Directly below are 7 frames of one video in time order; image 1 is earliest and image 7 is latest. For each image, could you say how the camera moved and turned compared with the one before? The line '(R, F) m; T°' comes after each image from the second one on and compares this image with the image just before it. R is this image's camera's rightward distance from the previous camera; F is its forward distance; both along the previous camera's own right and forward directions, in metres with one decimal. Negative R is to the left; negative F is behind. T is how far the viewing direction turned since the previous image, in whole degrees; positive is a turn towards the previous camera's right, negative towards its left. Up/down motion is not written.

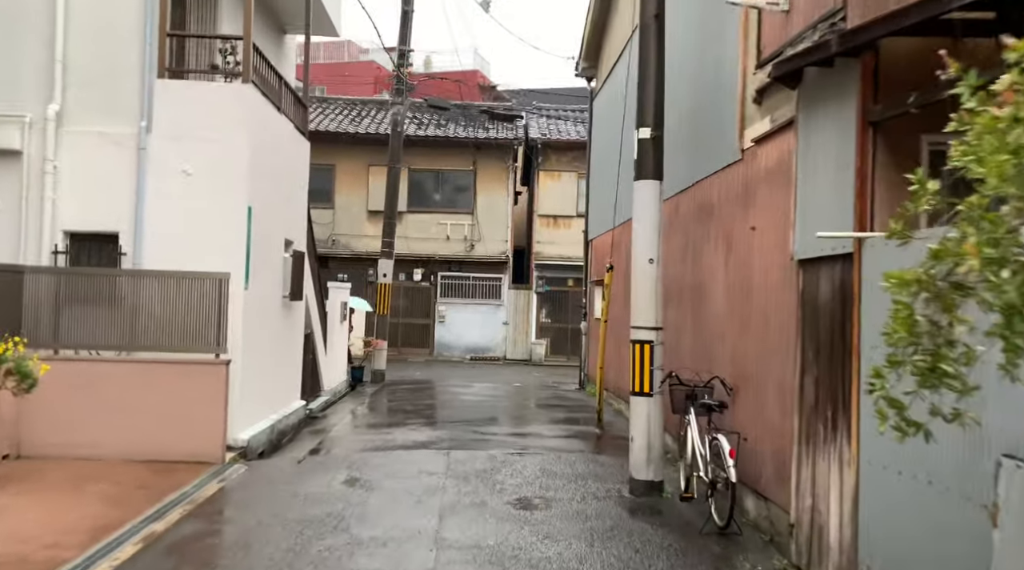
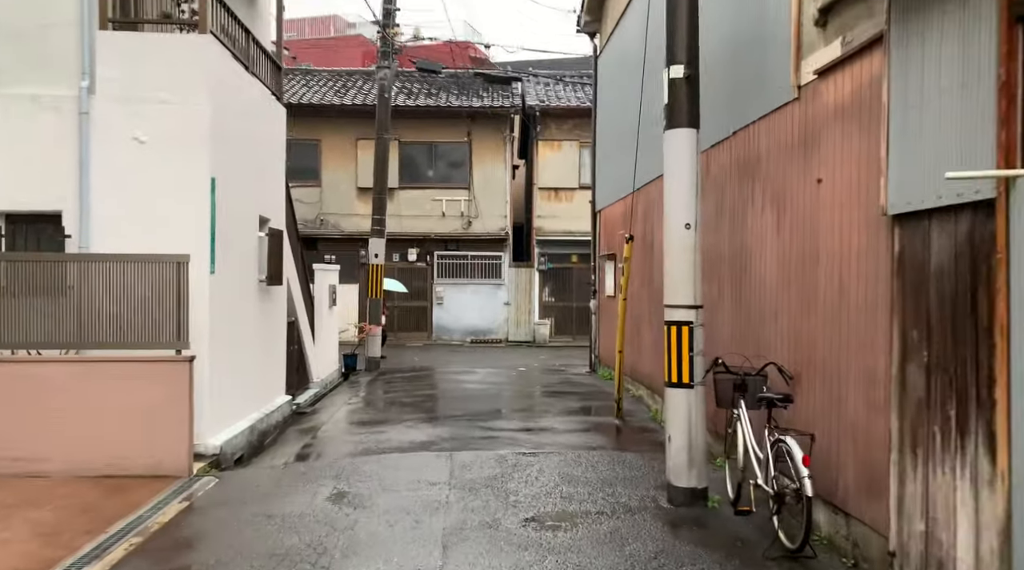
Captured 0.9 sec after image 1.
(-0.1, +1.2) m; 0°
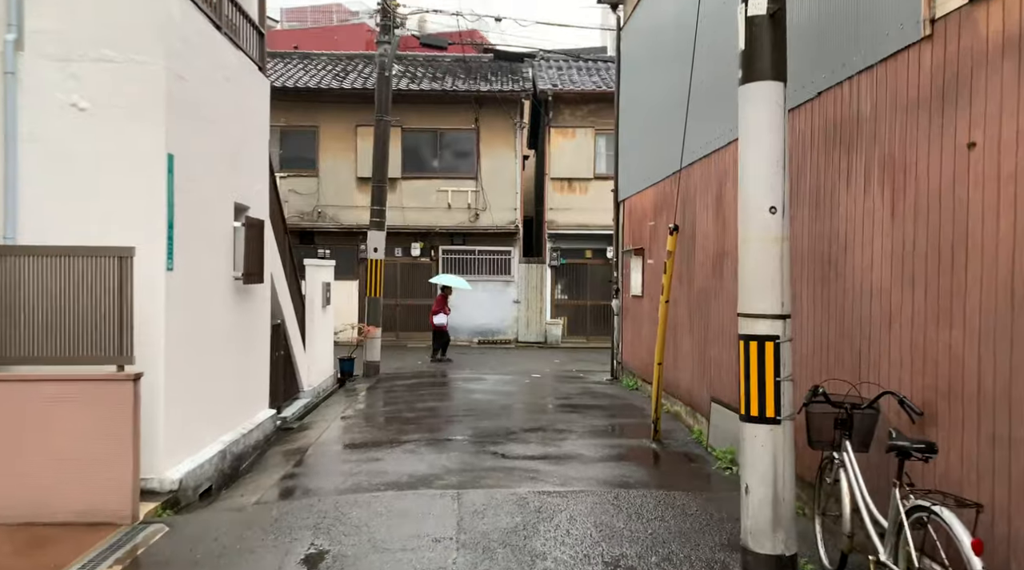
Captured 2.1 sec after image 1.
(-0.1, +1.5) m; 0°
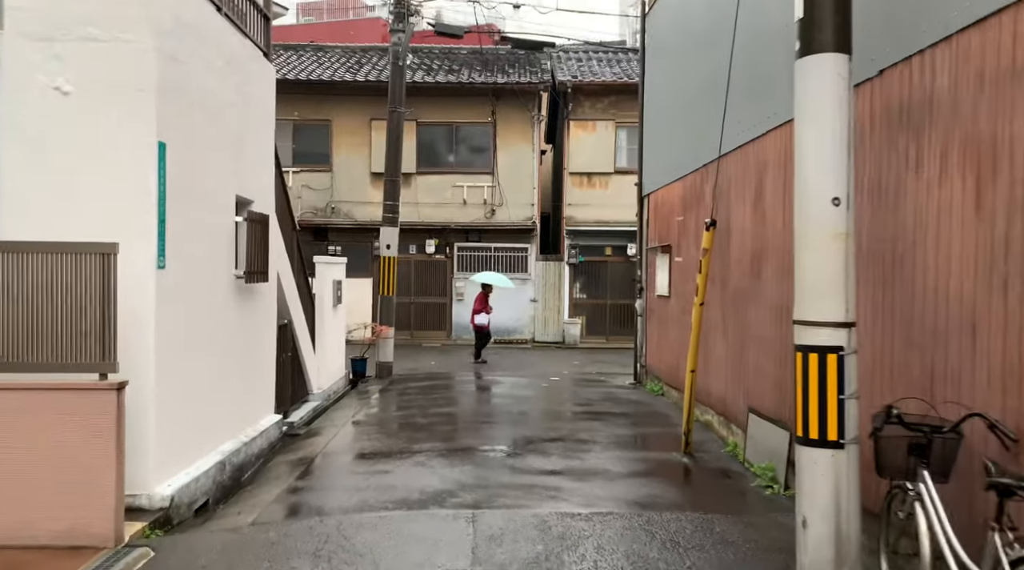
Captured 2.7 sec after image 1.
(0.0, +0.6) m; -1°
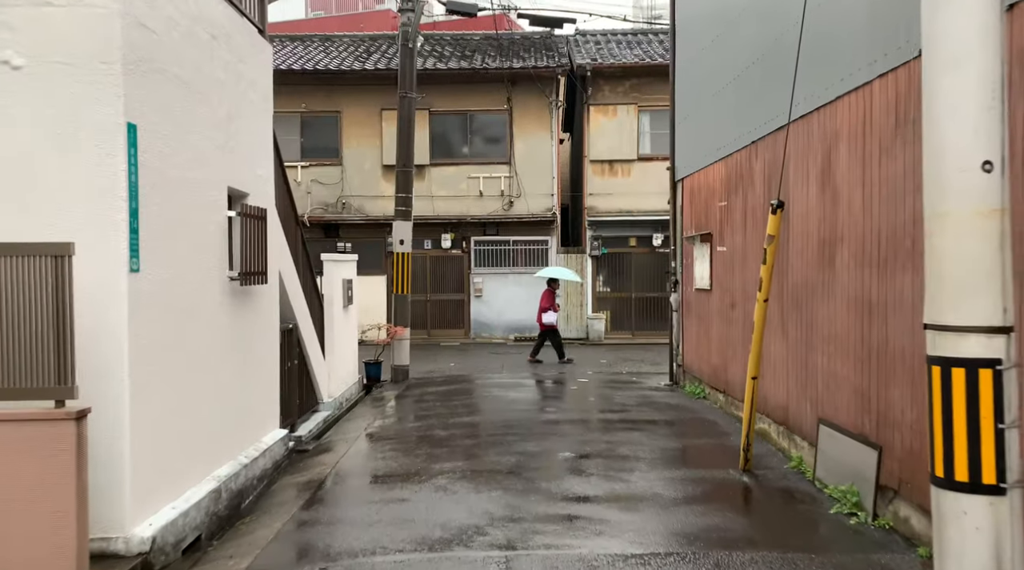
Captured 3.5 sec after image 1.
(-0.1, +1.0) m; -1°
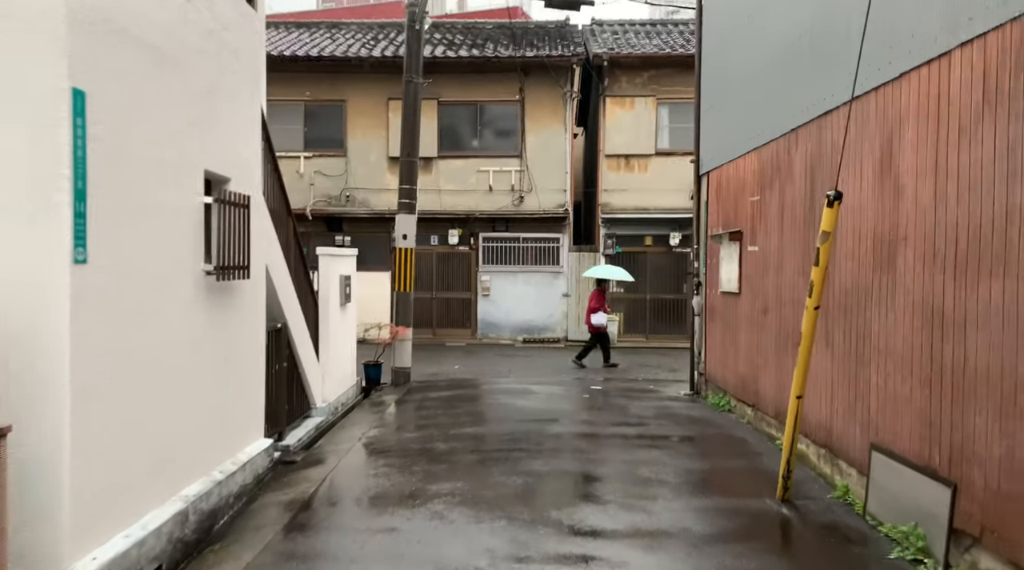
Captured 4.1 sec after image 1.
(0.0, +0.8) m; -1°
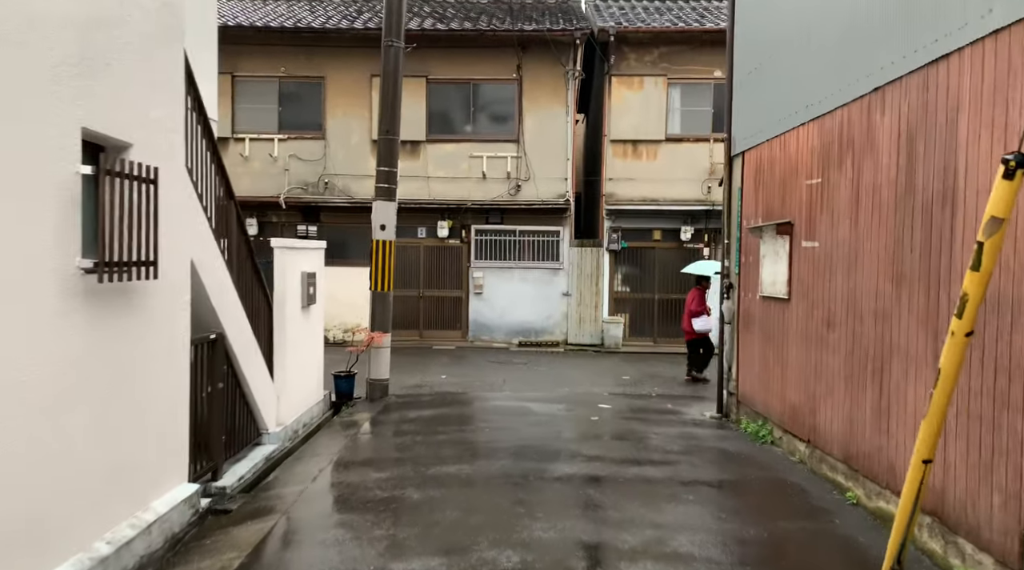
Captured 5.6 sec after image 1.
(0.0, +1.8) m; 0°
